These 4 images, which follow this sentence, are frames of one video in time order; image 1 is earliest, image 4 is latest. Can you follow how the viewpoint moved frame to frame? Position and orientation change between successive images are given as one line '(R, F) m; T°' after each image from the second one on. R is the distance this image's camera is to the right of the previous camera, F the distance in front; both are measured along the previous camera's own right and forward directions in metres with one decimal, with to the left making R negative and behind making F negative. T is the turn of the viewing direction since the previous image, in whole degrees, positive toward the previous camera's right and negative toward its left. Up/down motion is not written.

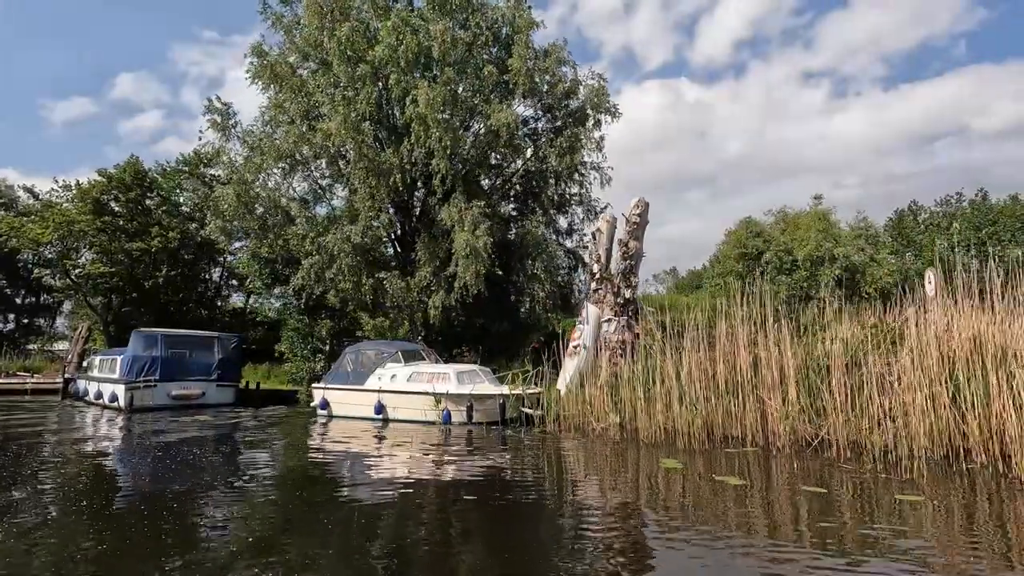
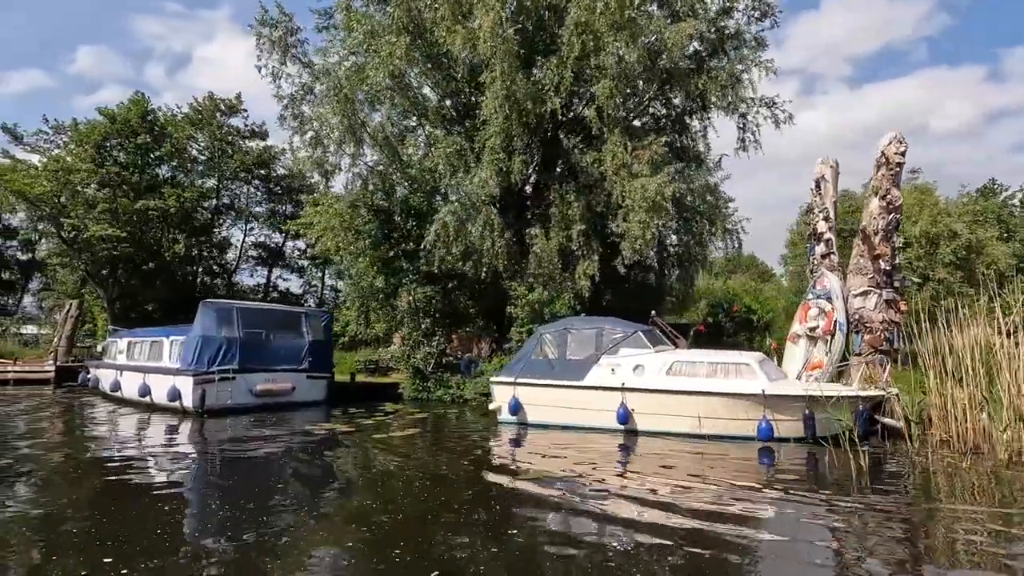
(-7.4, +5.9) m; +3°
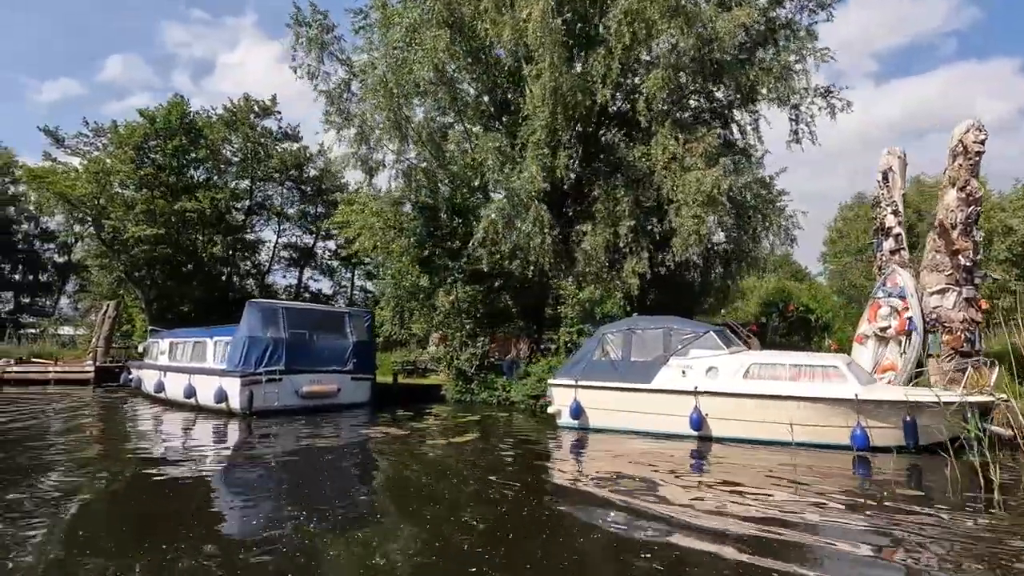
(-1.0, +0.6) m; -2°
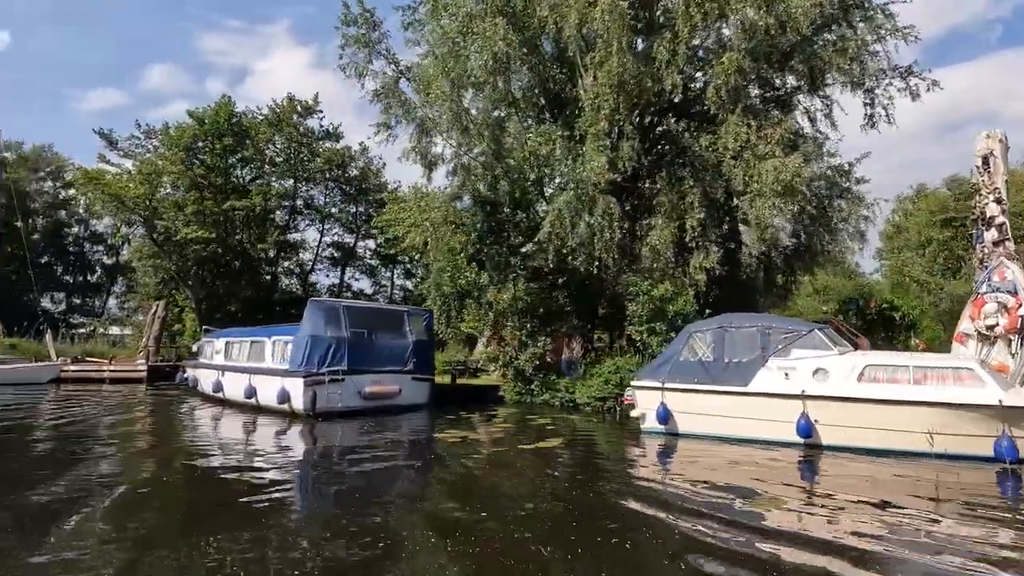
(-1.2, +0.7) m; -3°
